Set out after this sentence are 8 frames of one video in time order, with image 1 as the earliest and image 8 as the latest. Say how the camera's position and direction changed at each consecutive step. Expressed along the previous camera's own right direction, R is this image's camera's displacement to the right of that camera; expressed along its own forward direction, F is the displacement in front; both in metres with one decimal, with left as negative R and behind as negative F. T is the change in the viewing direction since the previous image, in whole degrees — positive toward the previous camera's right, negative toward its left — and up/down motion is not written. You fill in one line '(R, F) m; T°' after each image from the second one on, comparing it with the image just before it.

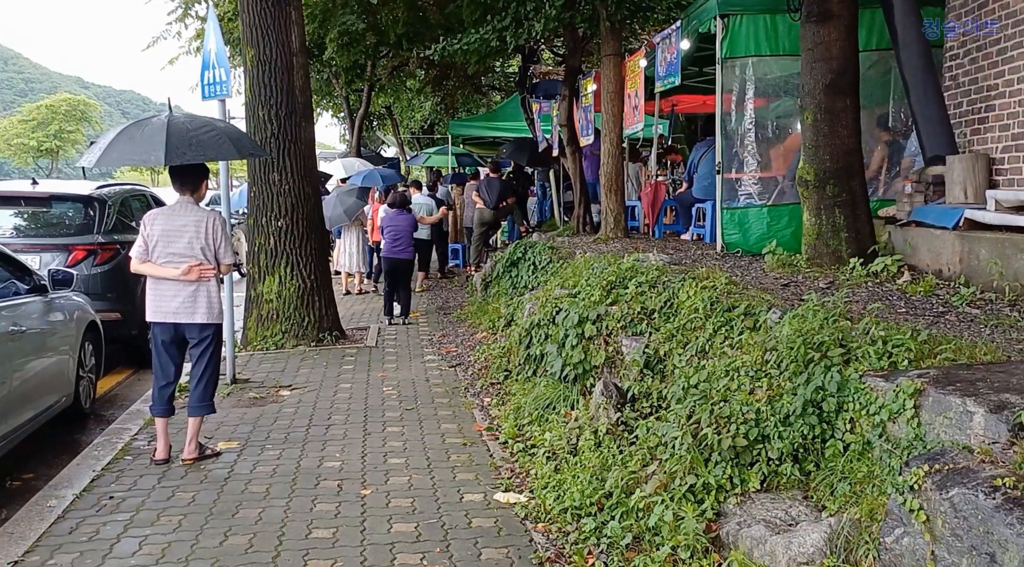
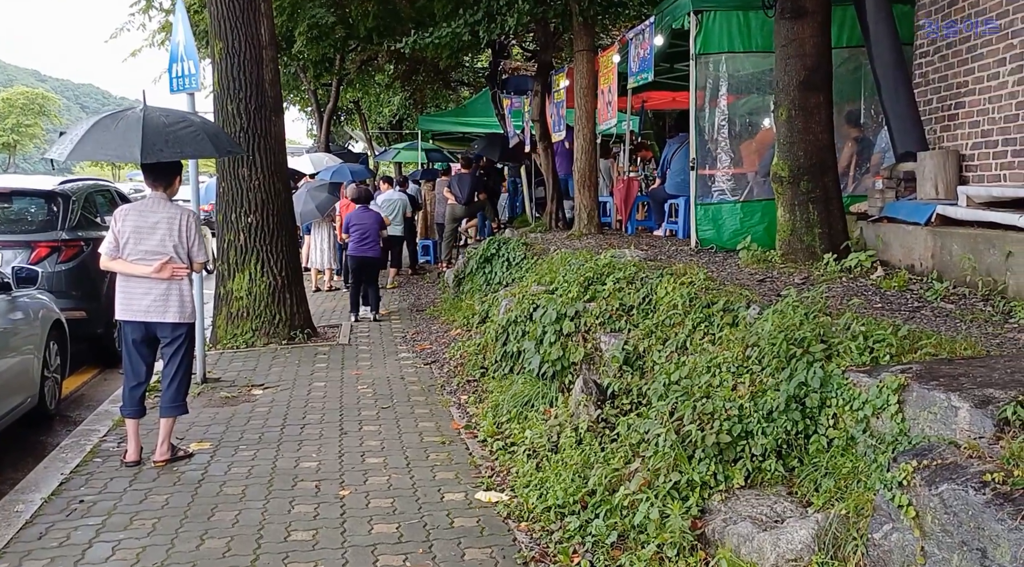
(-0.1, 0.0) m; +2°
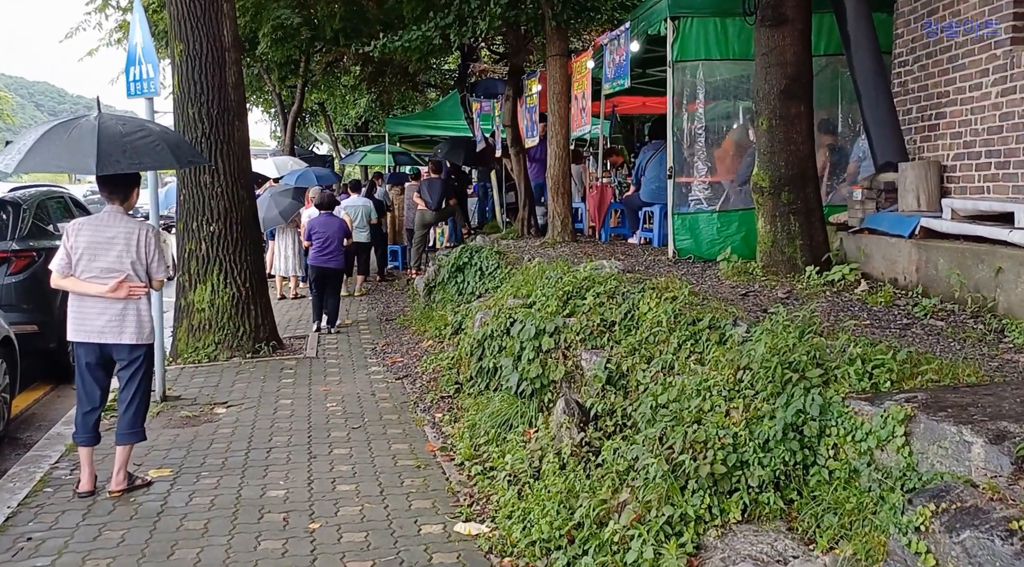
(-0.1, +0.2) m; +2°
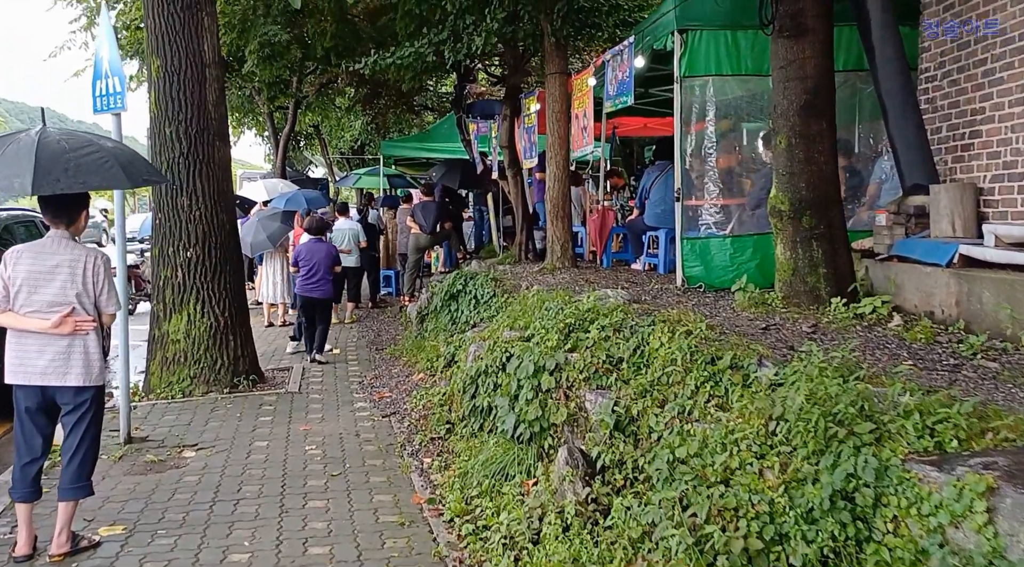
(0.0, +0.6) m; 0°
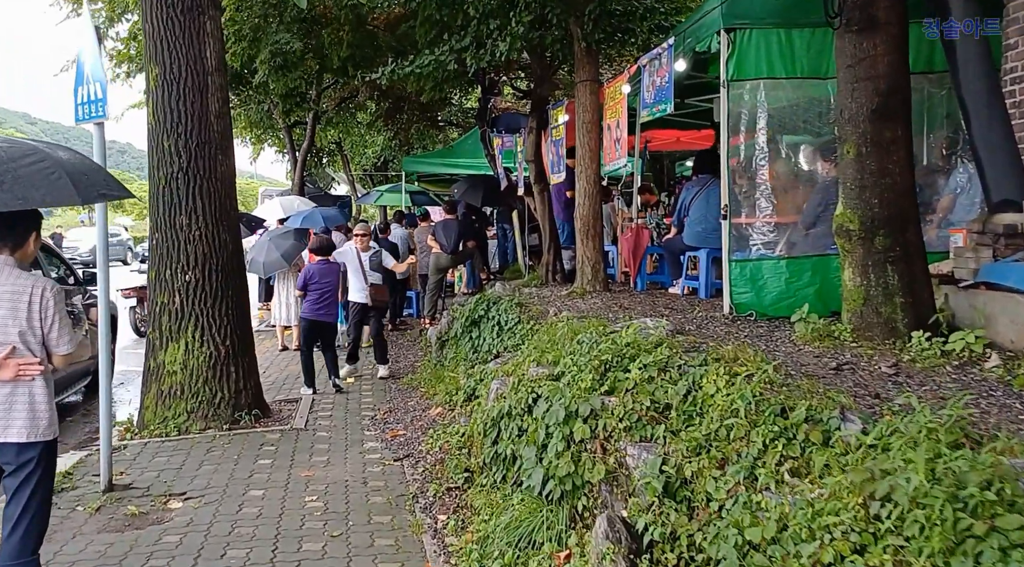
(0.0, +0.8) m; -2°
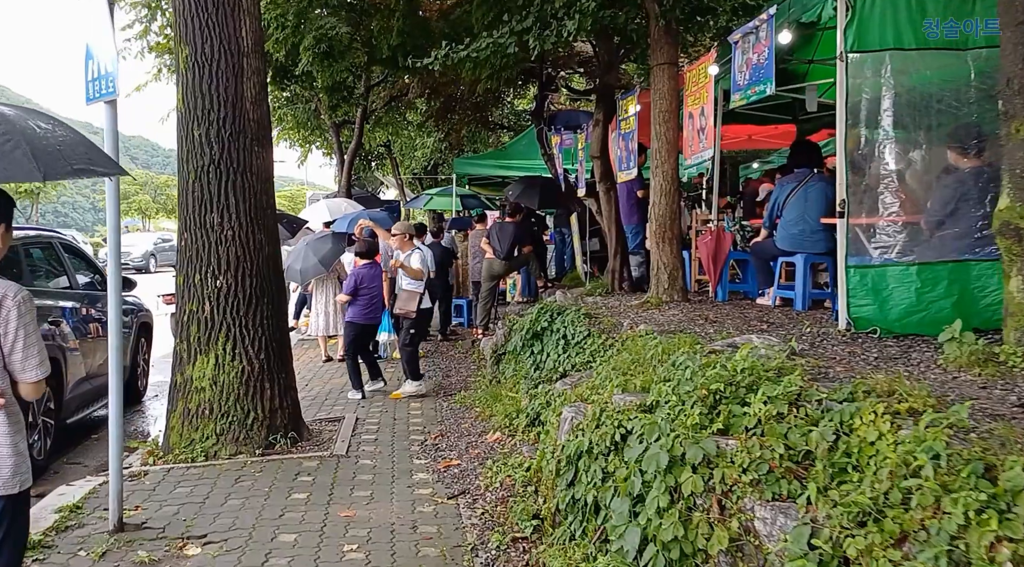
(-0.2, +1.0) m; -3°
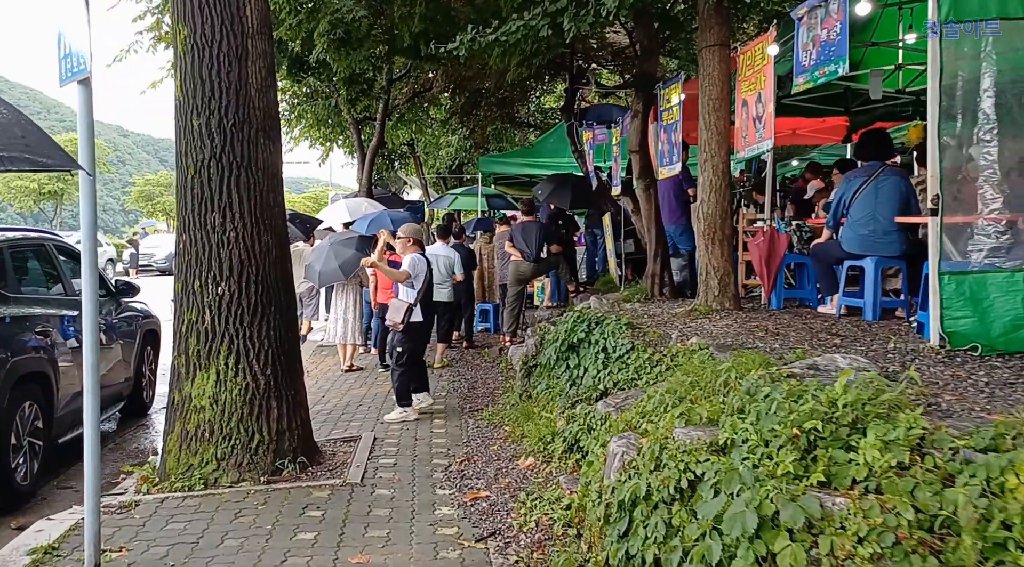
(-0.1, +0.8) m; -1°
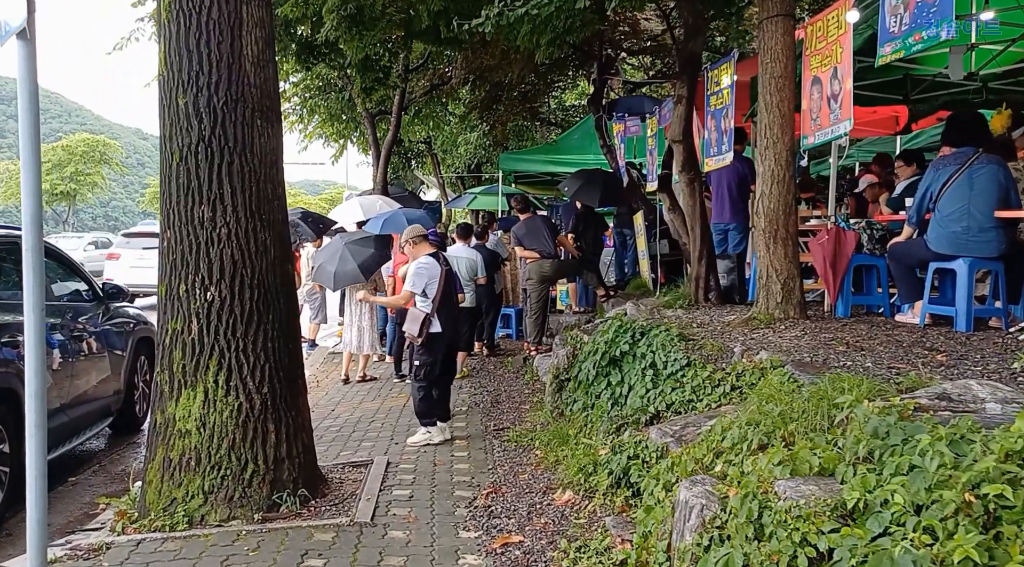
(-0.1, +1.0) m; -1°
